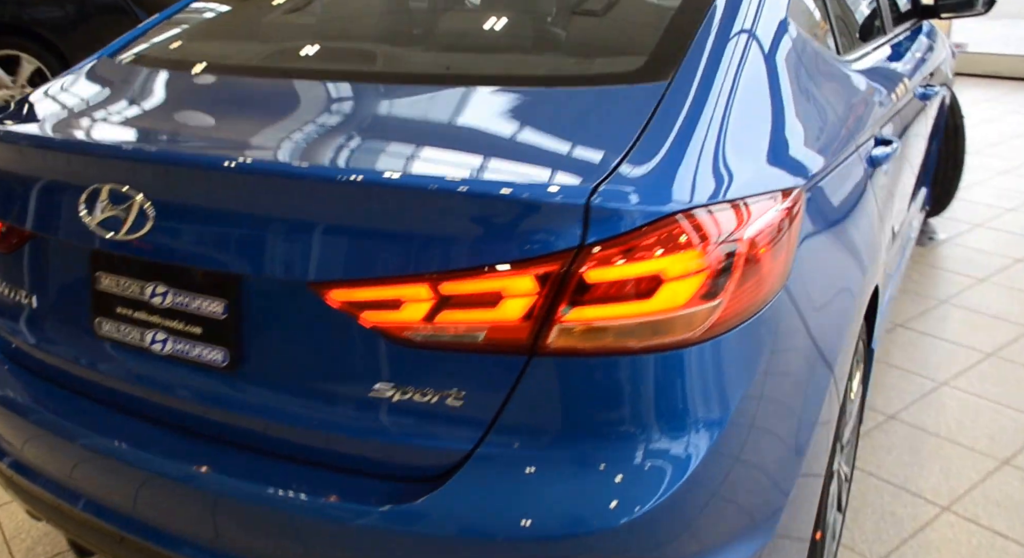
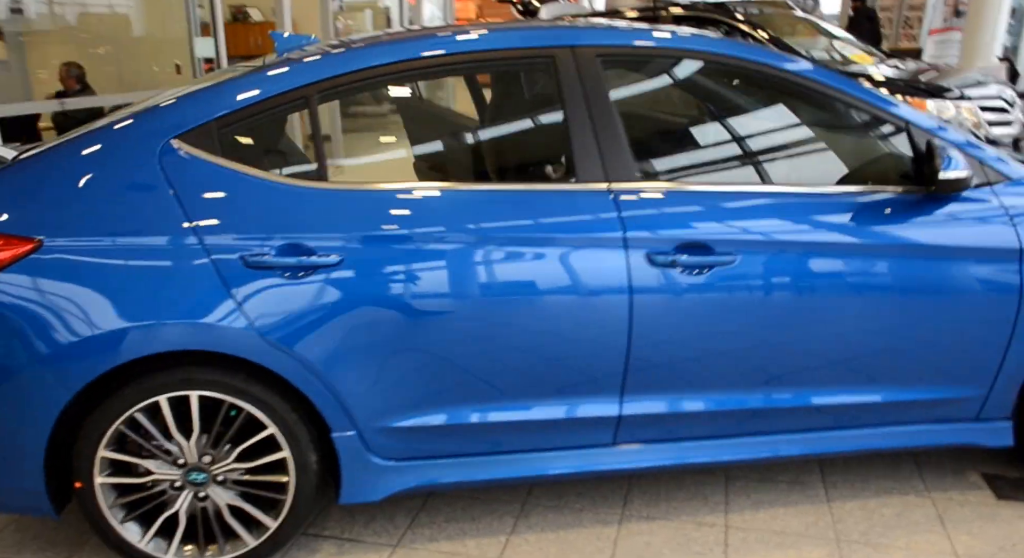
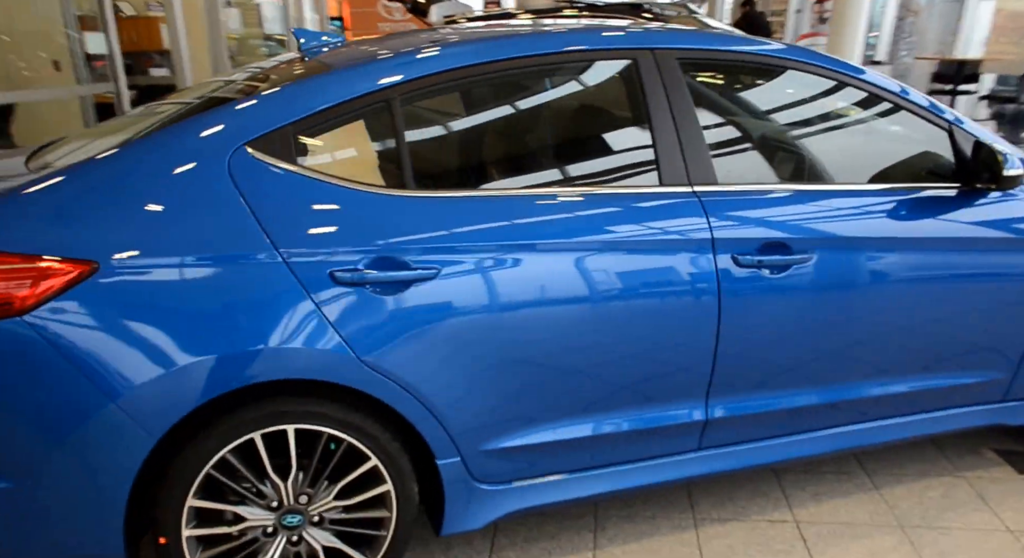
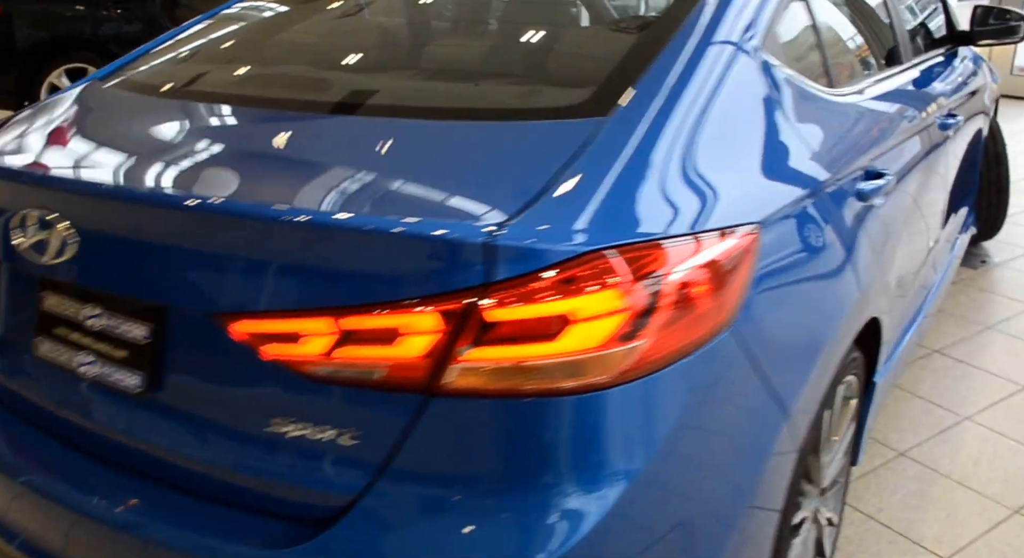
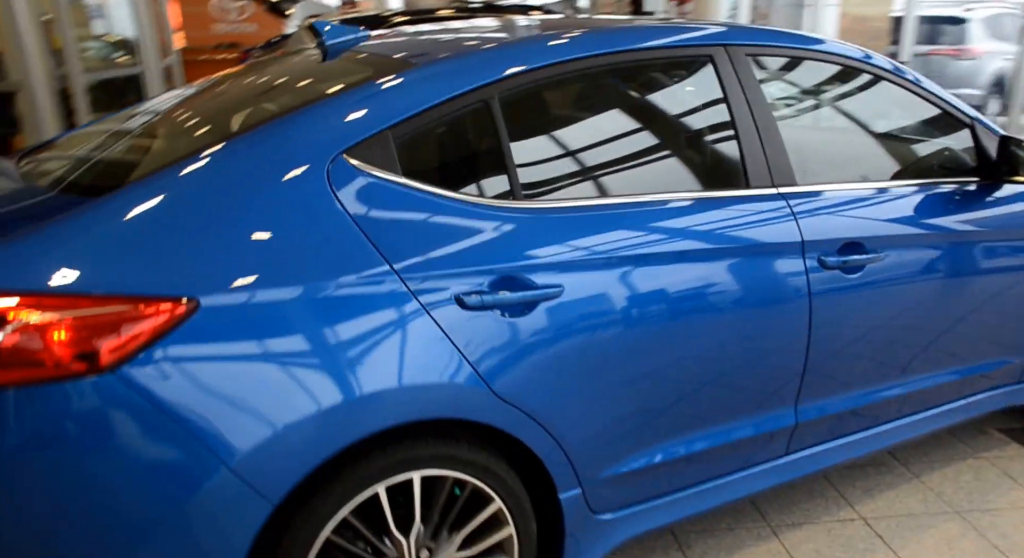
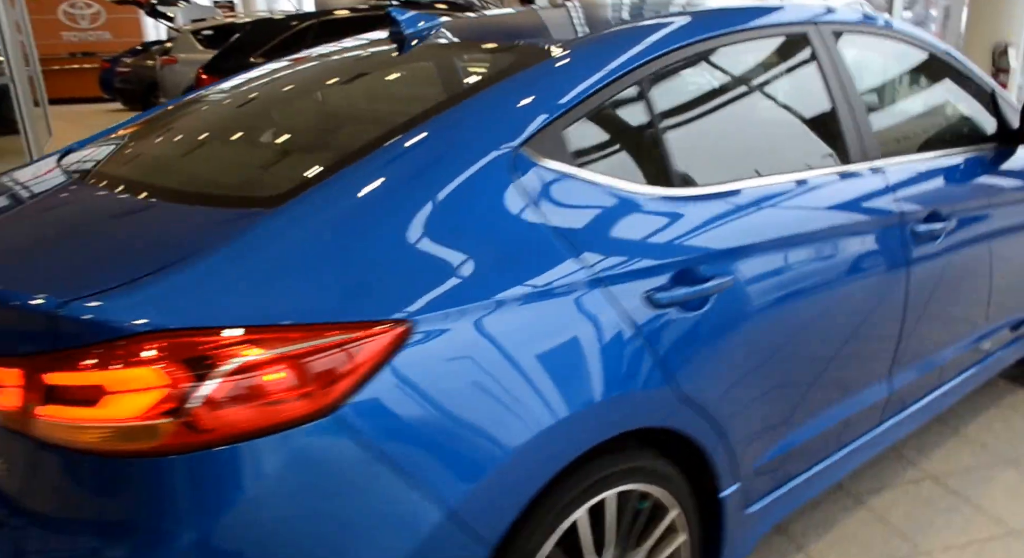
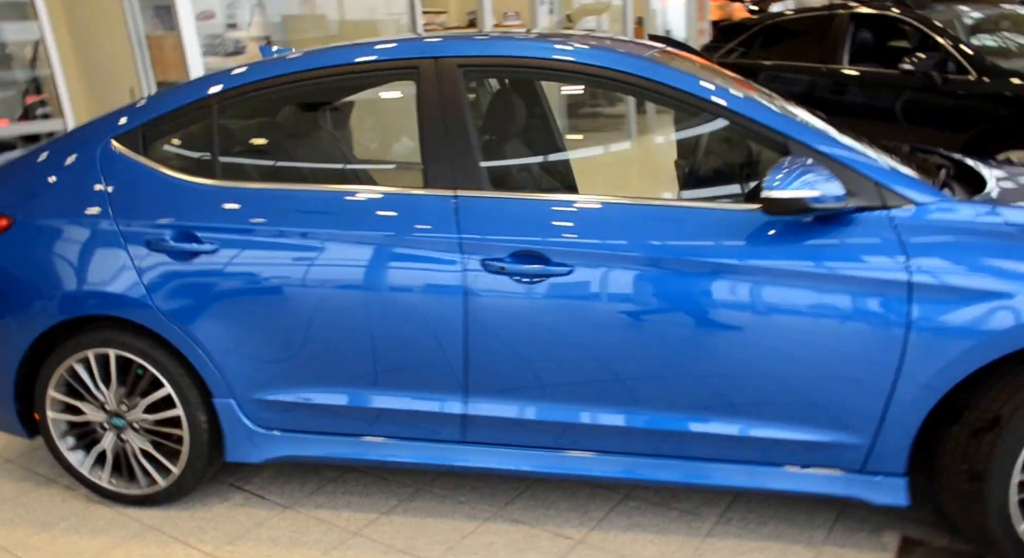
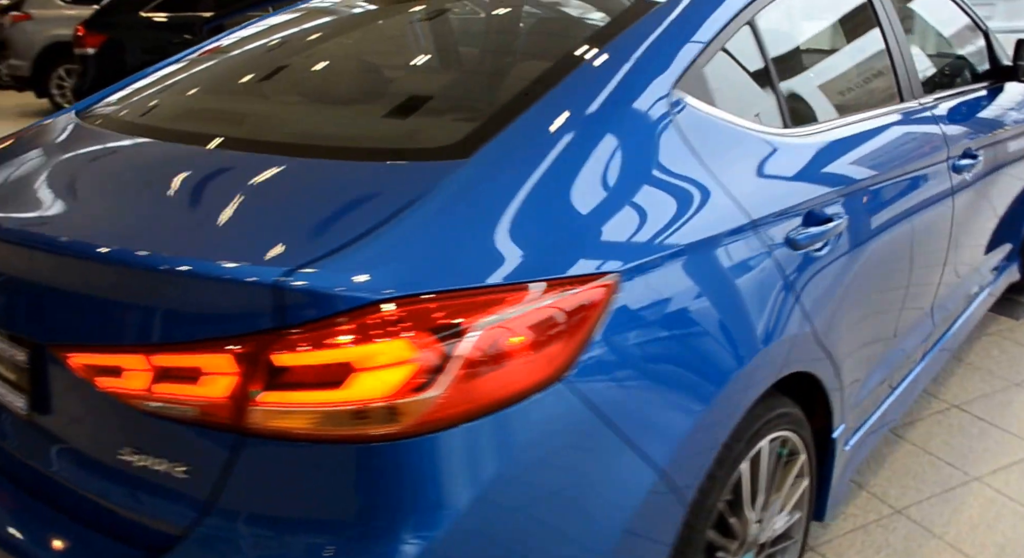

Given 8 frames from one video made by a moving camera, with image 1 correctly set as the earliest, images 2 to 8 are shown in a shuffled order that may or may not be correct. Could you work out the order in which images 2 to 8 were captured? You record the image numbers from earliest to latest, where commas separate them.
4, 8, 6, 5, 3, 2, 7
